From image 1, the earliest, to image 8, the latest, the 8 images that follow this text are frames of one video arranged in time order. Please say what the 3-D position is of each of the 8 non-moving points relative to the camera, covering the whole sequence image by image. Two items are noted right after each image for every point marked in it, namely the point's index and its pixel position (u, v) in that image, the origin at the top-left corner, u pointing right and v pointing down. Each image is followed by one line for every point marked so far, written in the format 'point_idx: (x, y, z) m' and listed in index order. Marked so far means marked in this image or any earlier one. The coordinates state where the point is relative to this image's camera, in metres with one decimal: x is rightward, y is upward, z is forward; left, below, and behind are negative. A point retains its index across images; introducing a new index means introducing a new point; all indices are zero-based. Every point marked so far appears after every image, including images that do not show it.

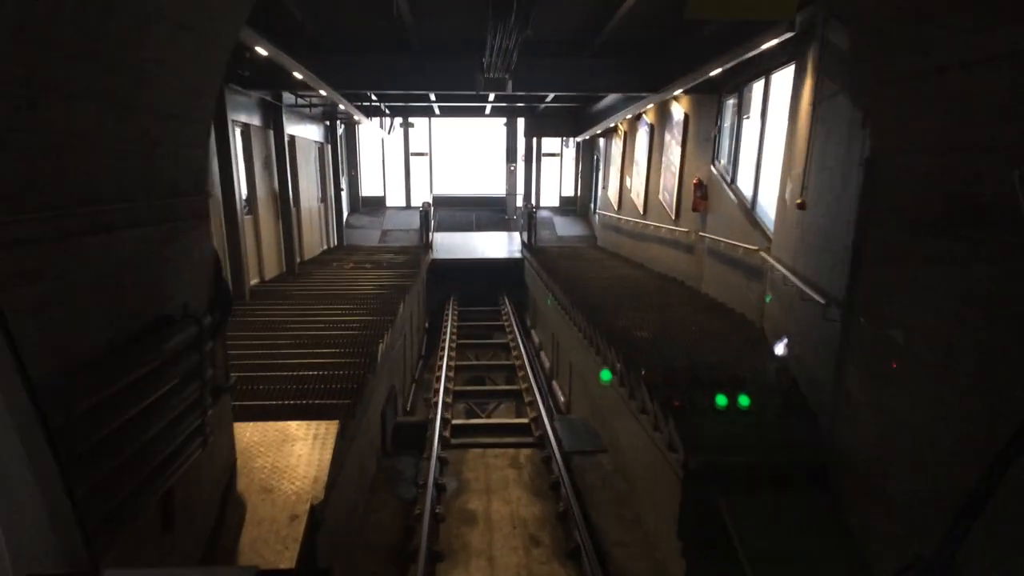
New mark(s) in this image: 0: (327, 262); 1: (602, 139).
0: (-2.1, +0.3, +10.0) m
1: (+1.3, +2.0, +12.4) m
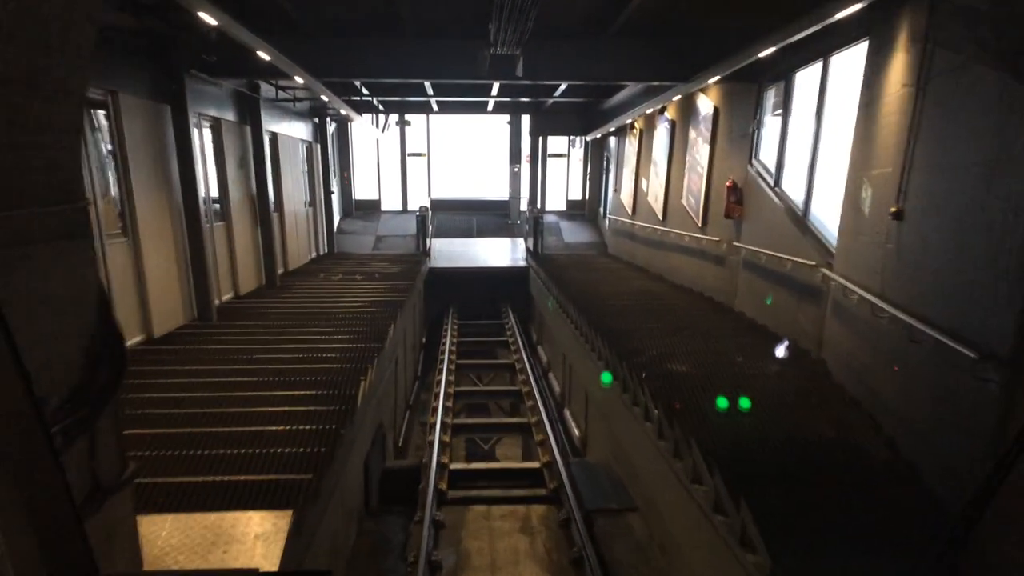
0: (-2.0, +0.2, +9.1) m
1: (+1.3, +1.9, +11.5) m
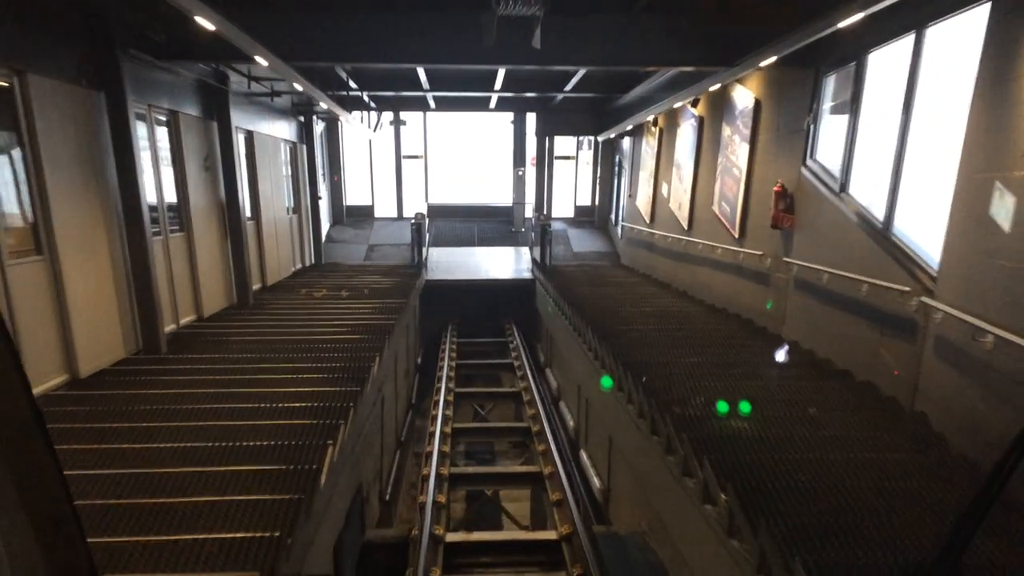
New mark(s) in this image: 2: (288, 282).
0: (-2.0, 0.0, +8.1) m
1: (+1.4, +1.7, +10.5) m
2: (-2.1, +0.1, +8.5) m
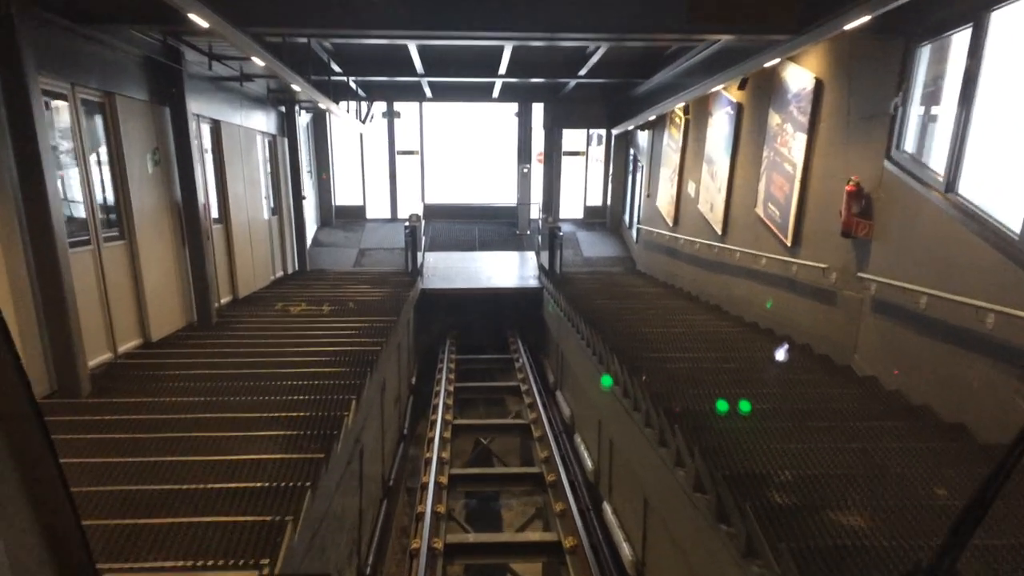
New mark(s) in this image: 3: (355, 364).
0: (-1.9, -0.1, +7.1) m
1: (+1.4, +1.6, +9.5) m
2: (-2.1, 0.0, +7.5) m
3: (-0.8, -0.4, +4.8) m
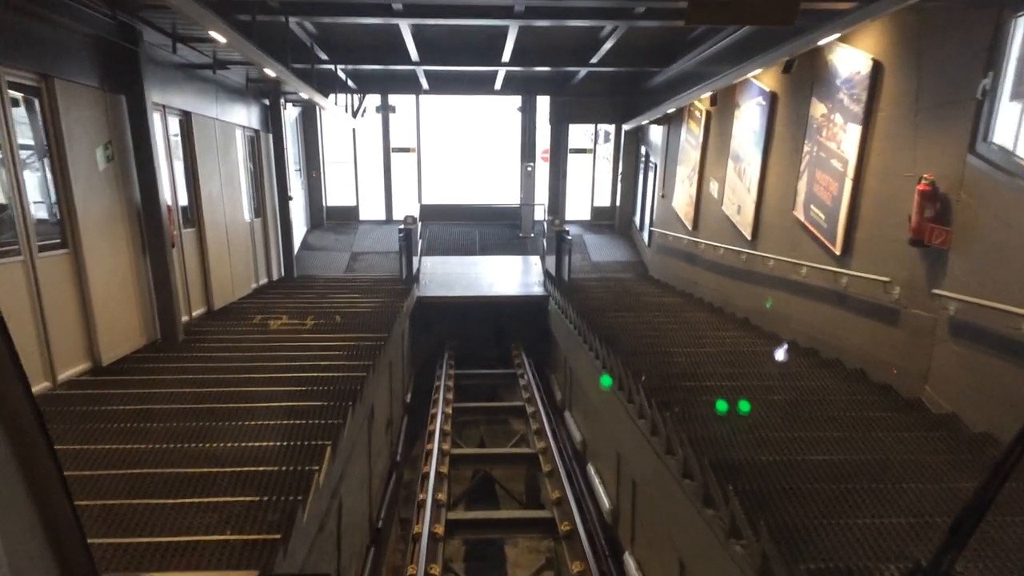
0: (-1.9, -0.2, +6.4) m
1: (+1.4, +1.6, +8.8) m
2: (-2.0, -0.1, +6.8) m
3: (-0.8, -0.5, +4.1) m
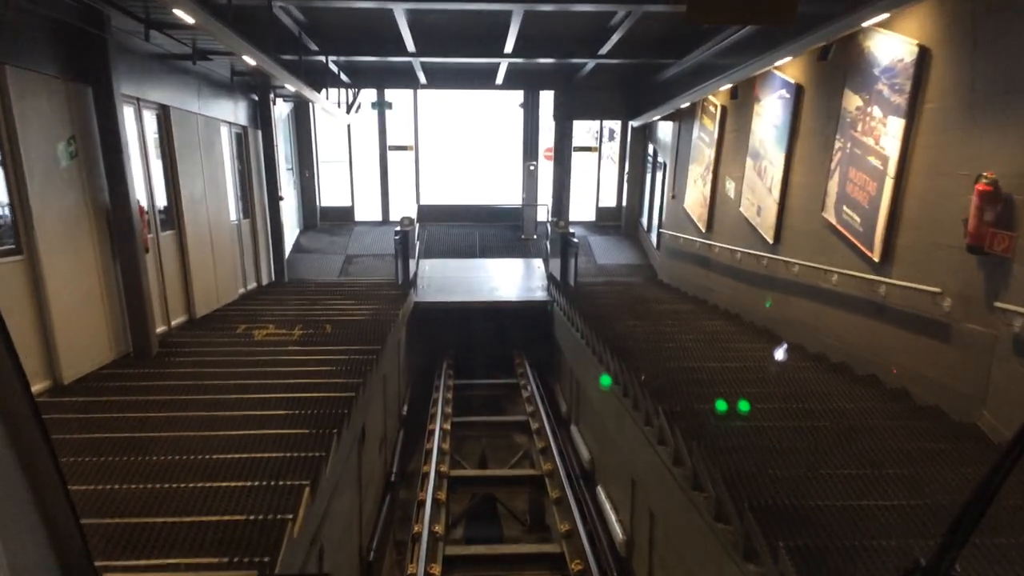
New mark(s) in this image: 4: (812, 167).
0: (-1.9, -0.2, +6.0) m
1: (+1.5, +1.5, +8.3) m
2: (-2.0, -0.2, +6.4) m
3: (-0.8, -0.5, +3.6) m
4: (+1.6, +0.7, +5.0) m
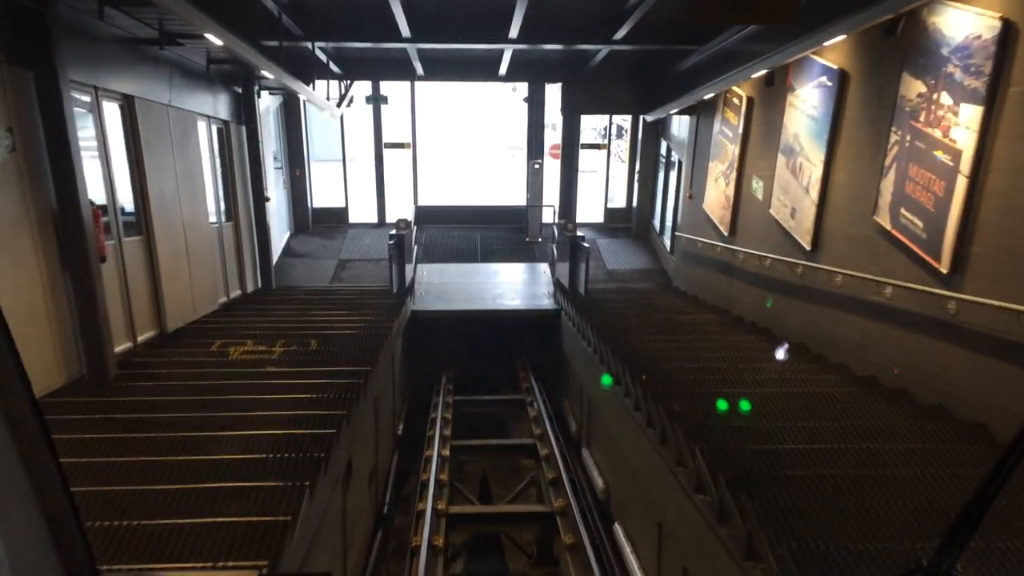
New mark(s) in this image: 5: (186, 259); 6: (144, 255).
0: (-1.8, -0.3, +5.4) m
1: (+1.5, +1.5, +7.8) m
2: (-2.0, -0.2, +5.8) m
3: (-0.7, -0.6, +3.0) m
4: (+1.7, +0.6, +4.4) m
5: (-2.1, +0.2, +5.8) m
6: (-2.1, +0.2, +5.2) m
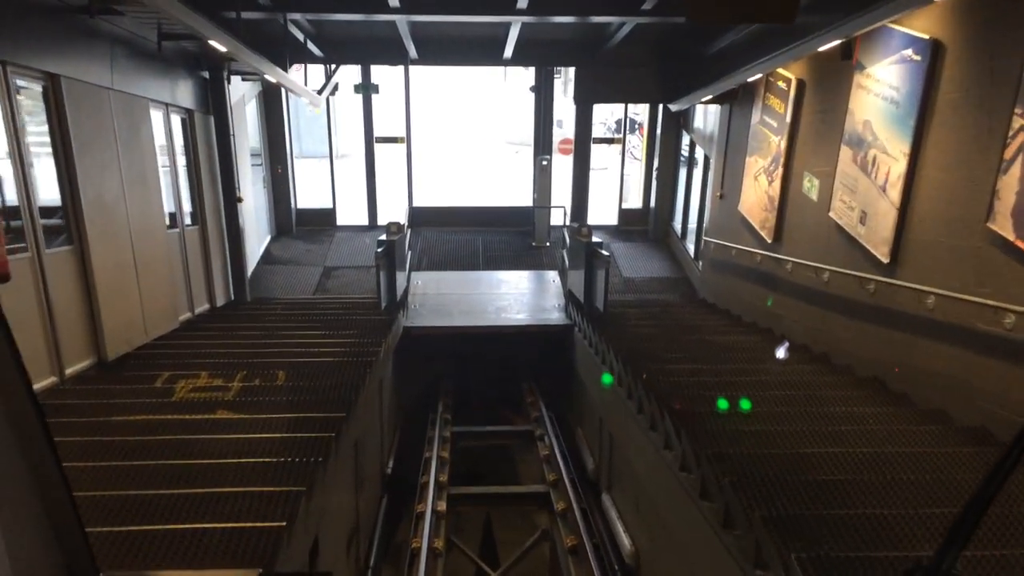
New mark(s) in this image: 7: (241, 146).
0: (-1.8, -0.4, +4.5) m
1: (+1.5, +1.4, +6.9) m
2: (-1.9, -0.3, +4.9) m
3: (-0.7, -0.7, +2.1) m
4: (+1.7, +0.5, +3.5) m
5: (-2.1, +0.1, +4.9) m
6: (-2.0, +0.1, +4.2) m
7: (-2.2, +1.1, +7.2) m
